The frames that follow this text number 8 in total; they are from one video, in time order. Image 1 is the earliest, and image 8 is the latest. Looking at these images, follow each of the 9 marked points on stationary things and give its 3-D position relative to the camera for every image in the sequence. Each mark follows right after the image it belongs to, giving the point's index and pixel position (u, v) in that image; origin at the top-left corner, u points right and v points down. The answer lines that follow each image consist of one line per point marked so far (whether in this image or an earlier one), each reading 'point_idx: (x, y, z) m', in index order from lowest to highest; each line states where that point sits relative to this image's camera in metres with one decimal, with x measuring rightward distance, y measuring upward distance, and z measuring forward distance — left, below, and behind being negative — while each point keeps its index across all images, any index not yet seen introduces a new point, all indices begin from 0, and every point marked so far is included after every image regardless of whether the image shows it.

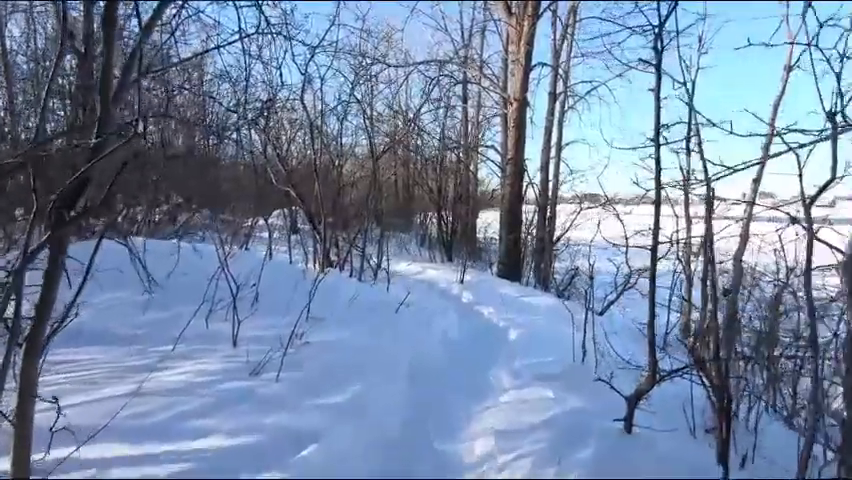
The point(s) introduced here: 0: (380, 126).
0: (-0.7, +1.8, +10.4) m
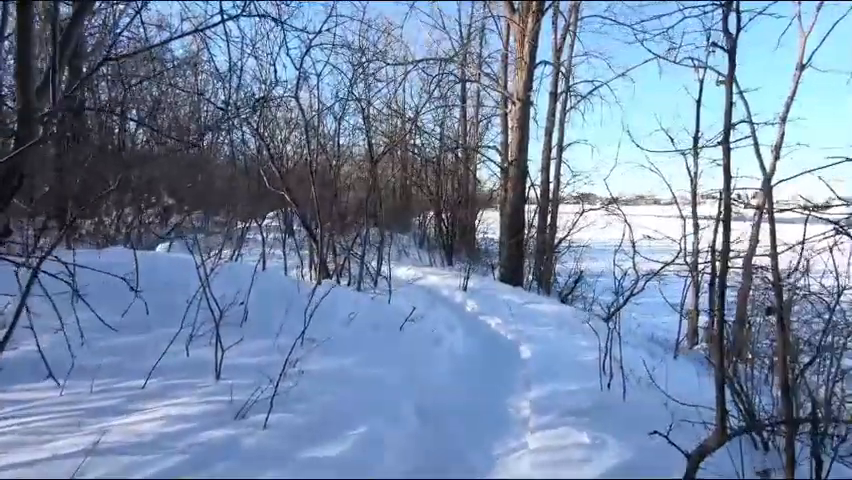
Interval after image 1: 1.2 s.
0: (-0.7, +1.8, +10.0) m
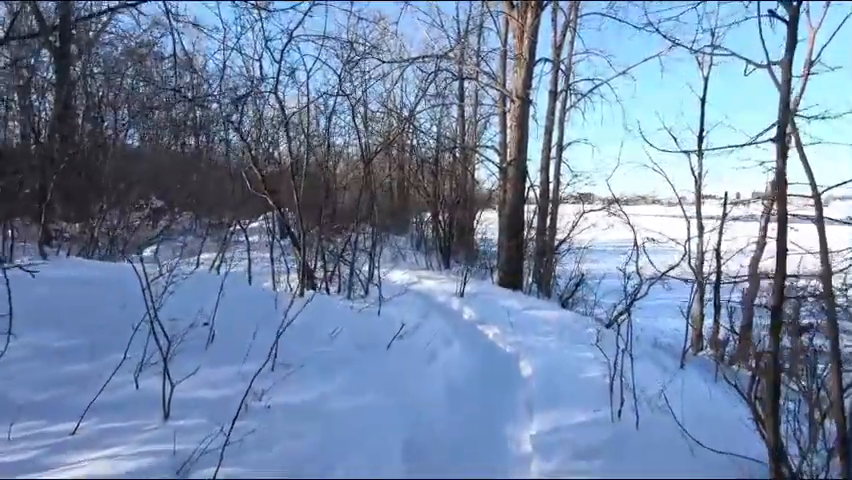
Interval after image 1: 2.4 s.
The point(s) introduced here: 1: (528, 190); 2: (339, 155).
0: (-0.7, +1.7, +9.6) m
1: (+1.8, +0.9, +11.2) m
2: (-1.3, +1.2, +9.3) m
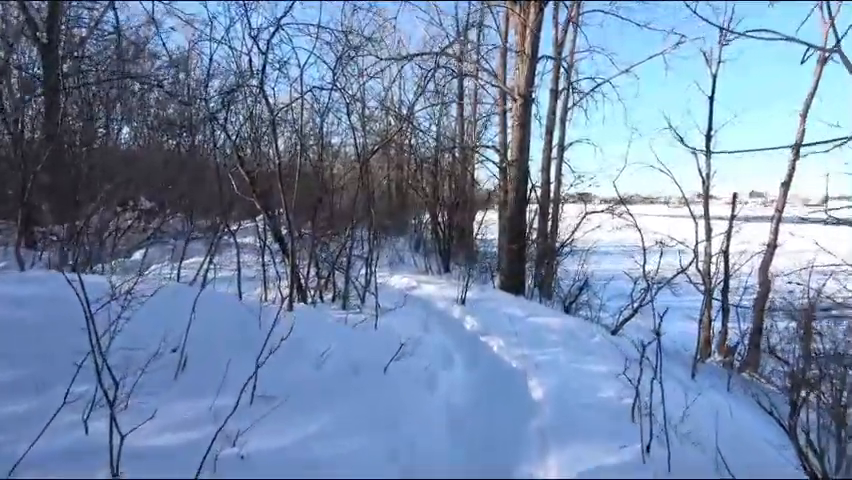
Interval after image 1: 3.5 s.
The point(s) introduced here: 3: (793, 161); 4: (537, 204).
0: (-0.8, +1.7, +9.2) m
1: (+1.8, +0.8, +10.8) m
2: (-1.3, +1.2, +8.9) m
3: (+6.4, +1.4, +11.1) m
4: (+2.4, +0.8, +13.9) m
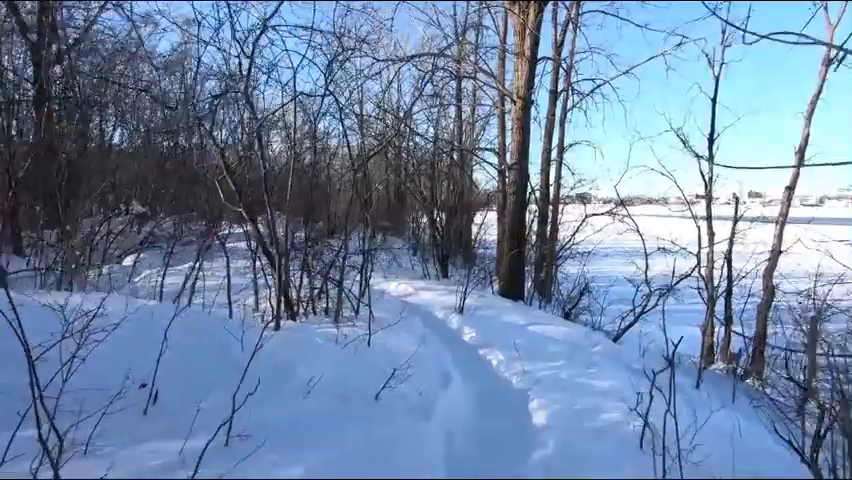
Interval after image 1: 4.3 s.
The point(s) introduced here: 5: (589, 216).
0: (-0.8, +1.6, +9.0) m
1: (+1.7, +0.7, +10.6) m
2: (-1.3, +1.1, +8.7) m
3: (+6.3, +1.3, +10.9) m
4: (+2.4, +0.7, +13.7) m
5: (+3.3, +0.5, +12.8) m
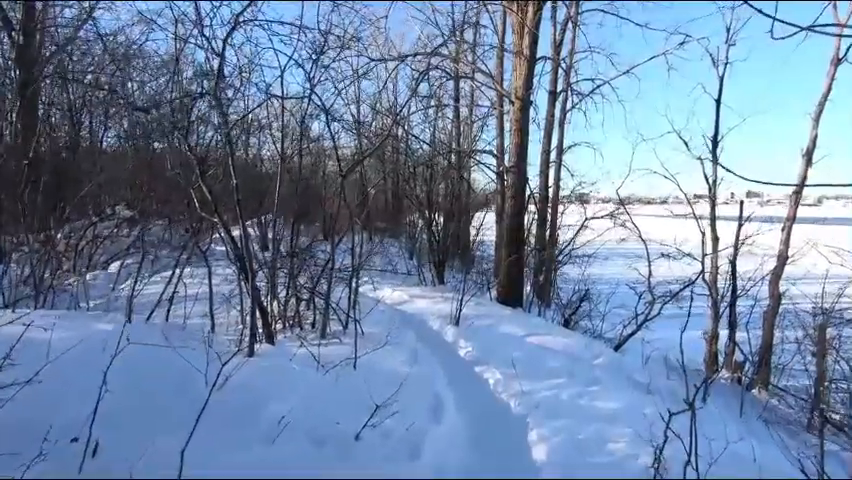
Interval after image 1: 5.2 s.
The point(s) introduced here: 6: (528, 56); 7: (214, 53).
0: (-0.9, +1.5, +8.6) m
1: (+1.7, +0.7, +10.2) m
2: (-1.4, +1.0, +8.3) m
3: (+6.2, +1.2, +10.6) m
4: (+2.3, +0.6, +13.4) m
5: (+3.2, +0.4, +12.5) m
6: (+1.6, +2.9, +10.1) m
7: (-2.1, +1.9, +6.3) m
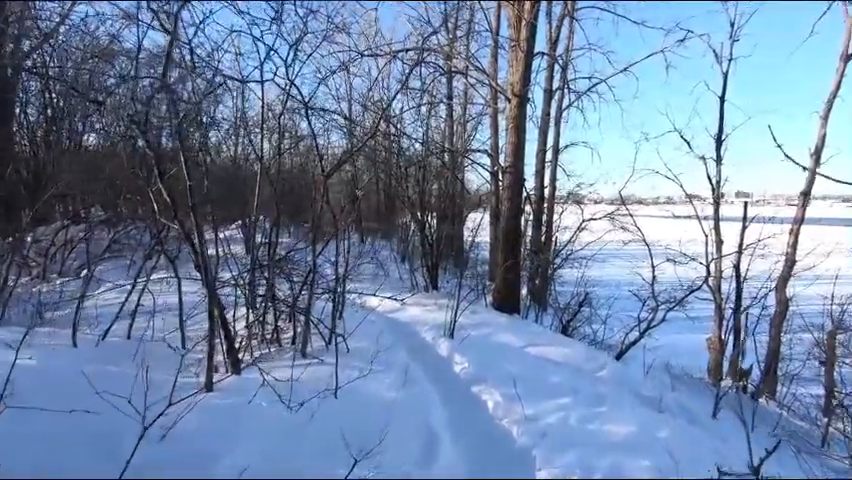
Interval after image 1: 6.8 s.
0: (-1.0, +1.4, +8.1) m
1: (+1.5, +0.6, +9.7) m
2: (-1.5, +0.9, +7.8) m
3: (+6.1, +1.2, +10.1) m
4: (+2.1, +0.6, +12.9) m
5: (+3.0, +0.3, +12.0) m
6: (+1.5, +2.9, +9.7) m
7: (-2.2, +1.8, +5.8) m
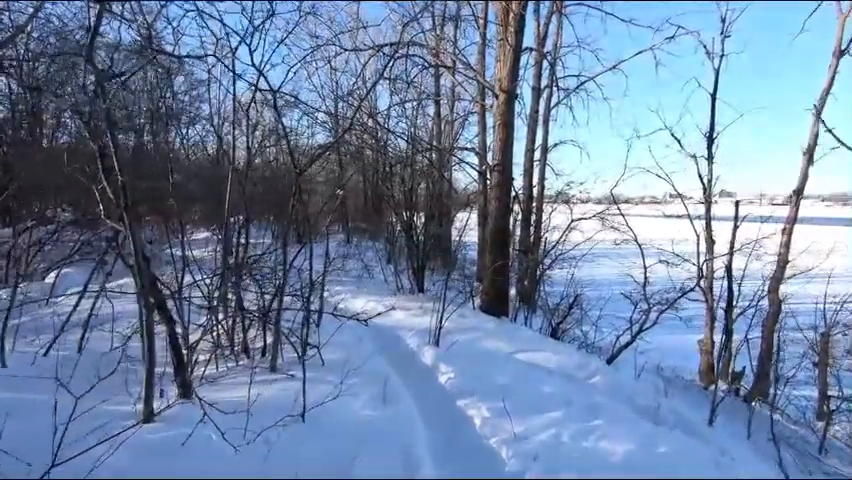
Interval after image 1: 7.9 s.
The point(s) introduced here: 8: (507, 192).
0: (-1.2, +1.4, +7.7) m
1: (+1.3, +0.6, +9.4) m
2: (-1.6, +0.9, +7.4) m
3: (+5.9, +1.2, +9.9) m
4: (+1.8, +0.6, +12.6) m
5: (+2.8, +0.3, +11.7) m
6: (+1.3, +2.8, +9.3) m
7: (-2.3, +1.8, +5.4) m
8: (+1.2, +0.7, +9.5) m
